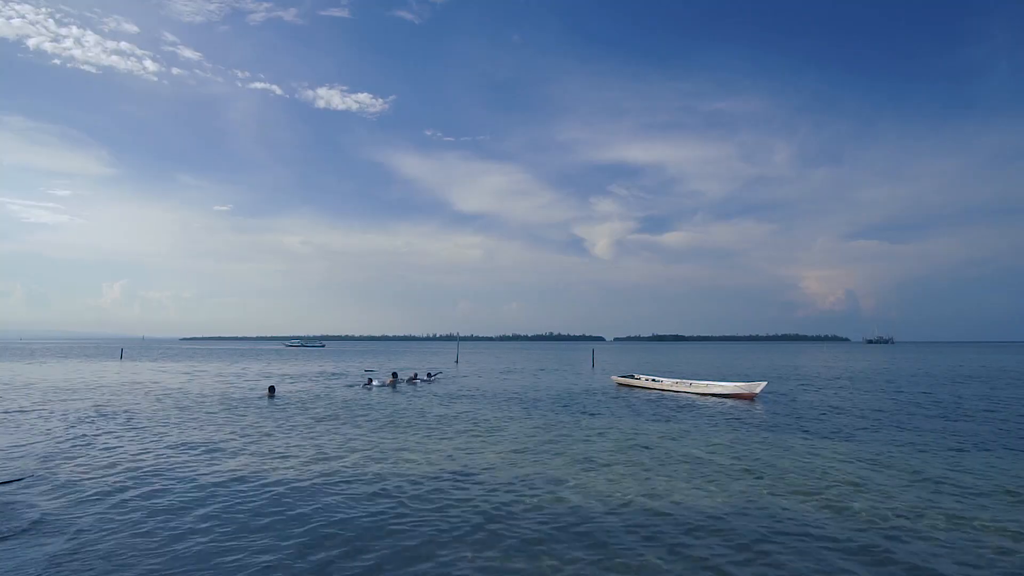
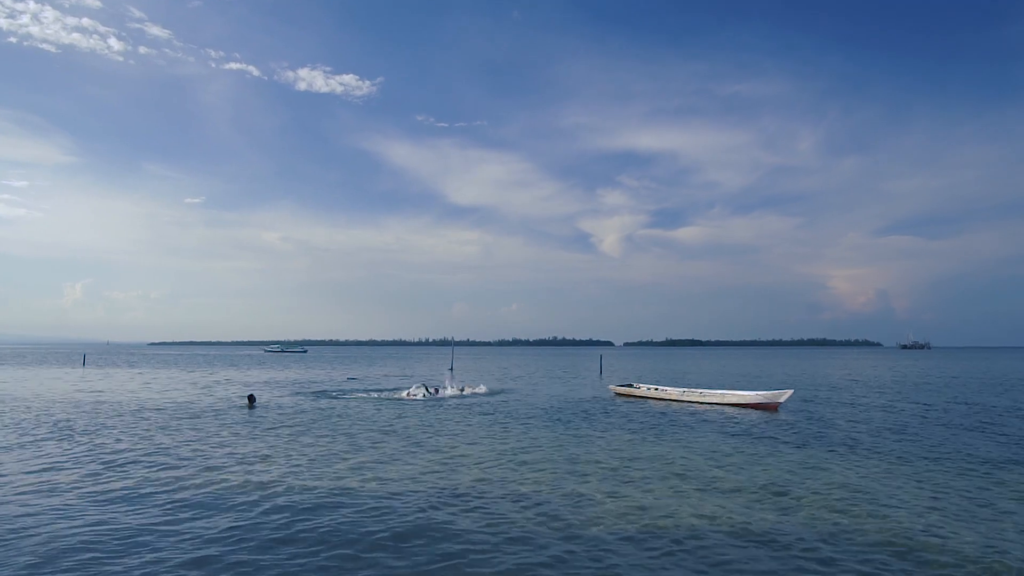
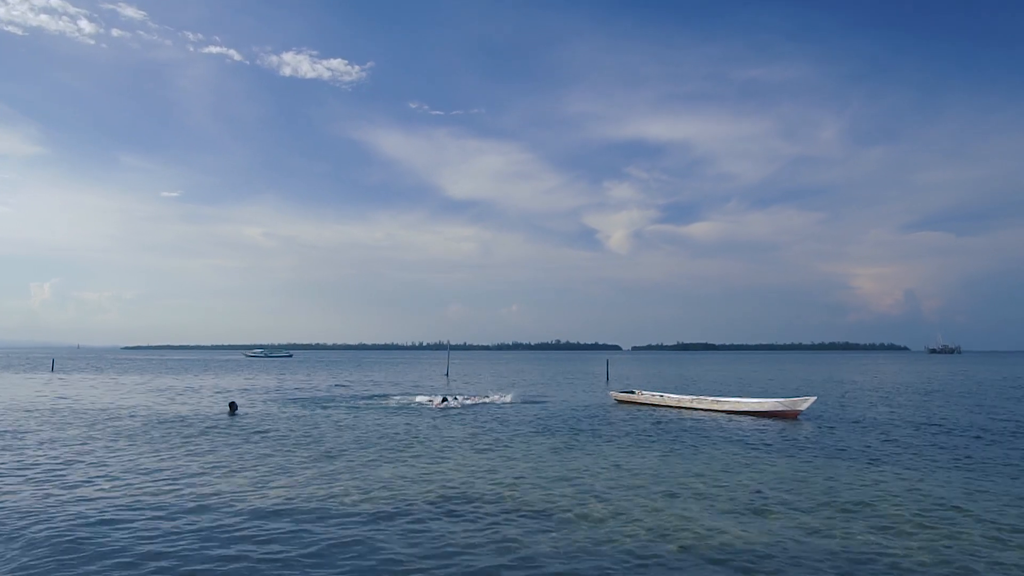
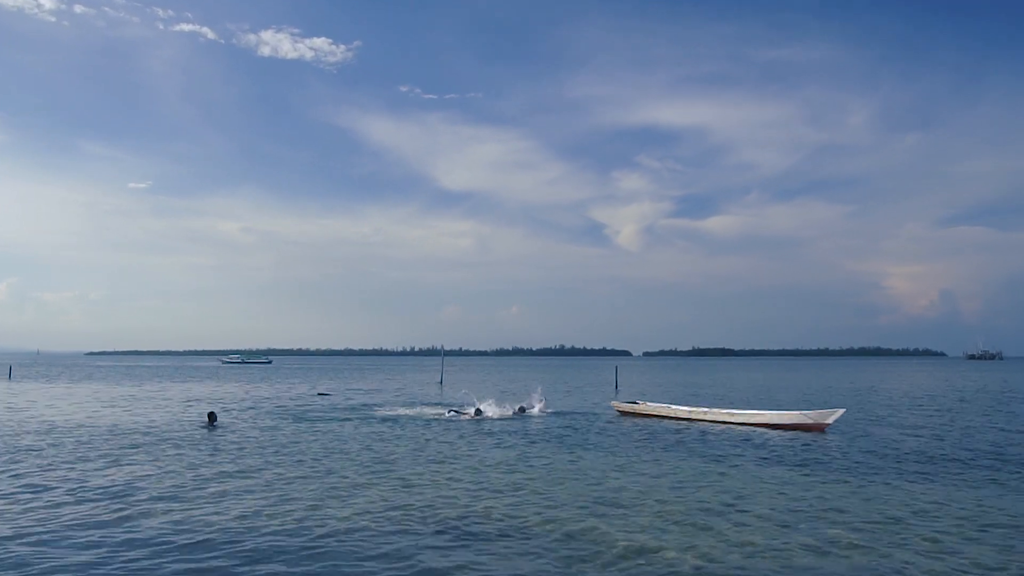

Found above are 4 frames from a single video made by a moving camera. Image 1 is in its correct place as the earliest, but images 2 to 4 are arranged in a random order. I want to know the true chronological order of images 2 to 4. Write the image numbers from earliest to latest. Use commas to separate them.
2, 3, 4
